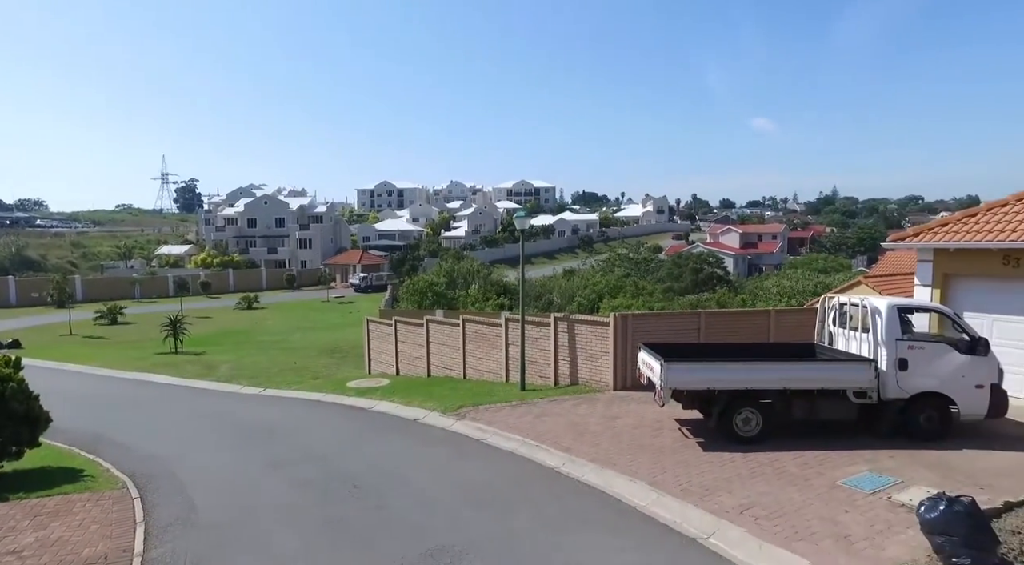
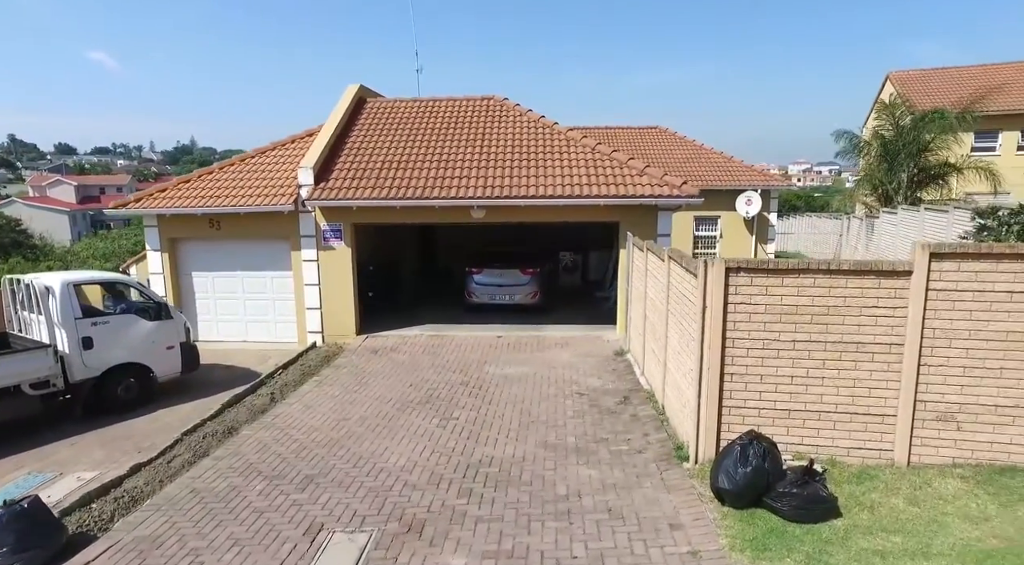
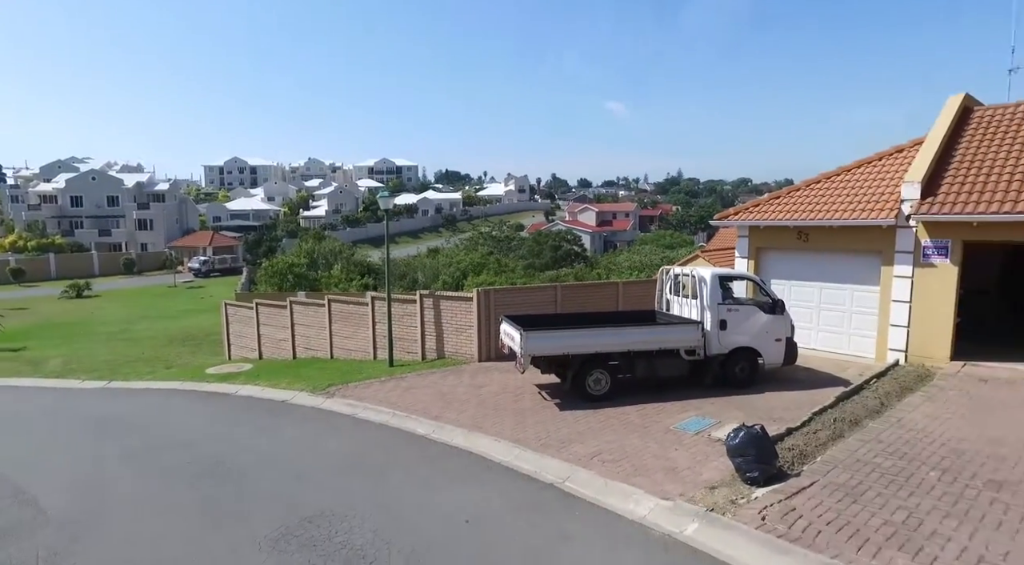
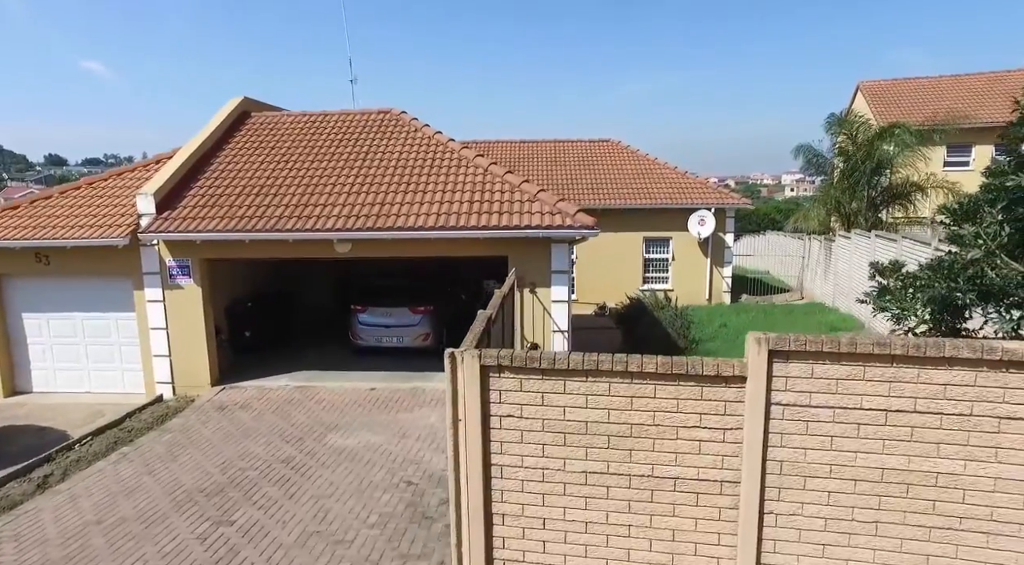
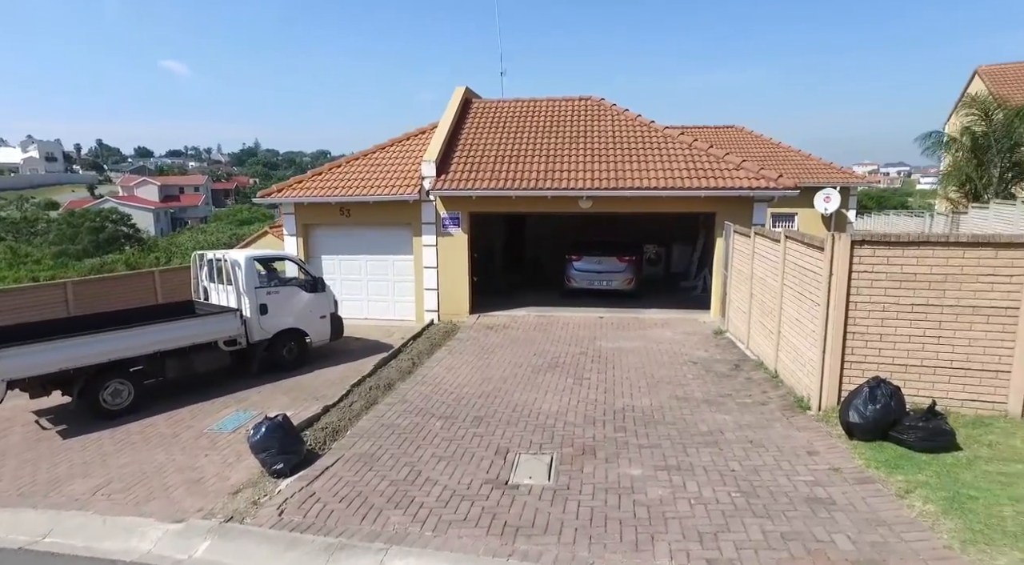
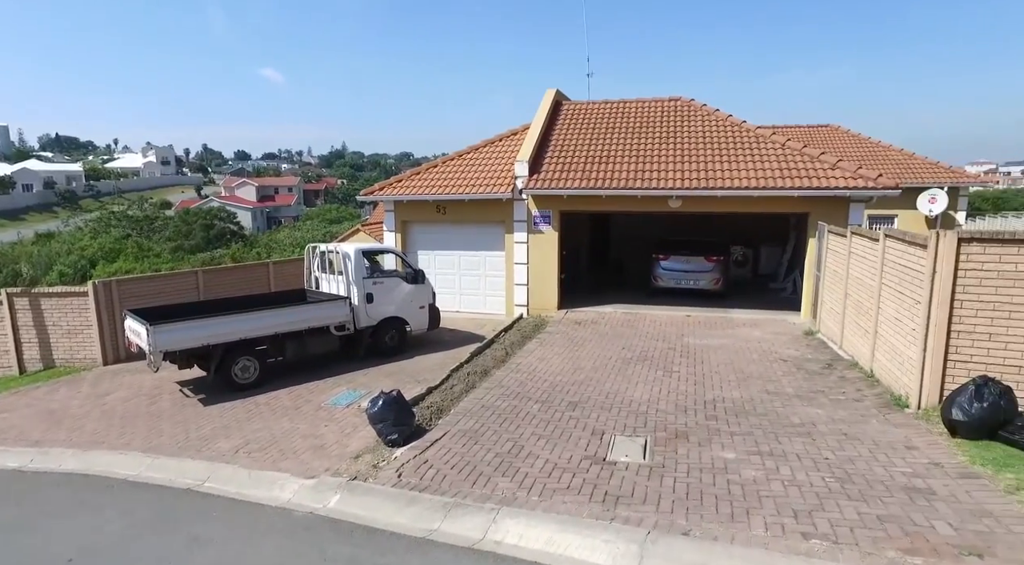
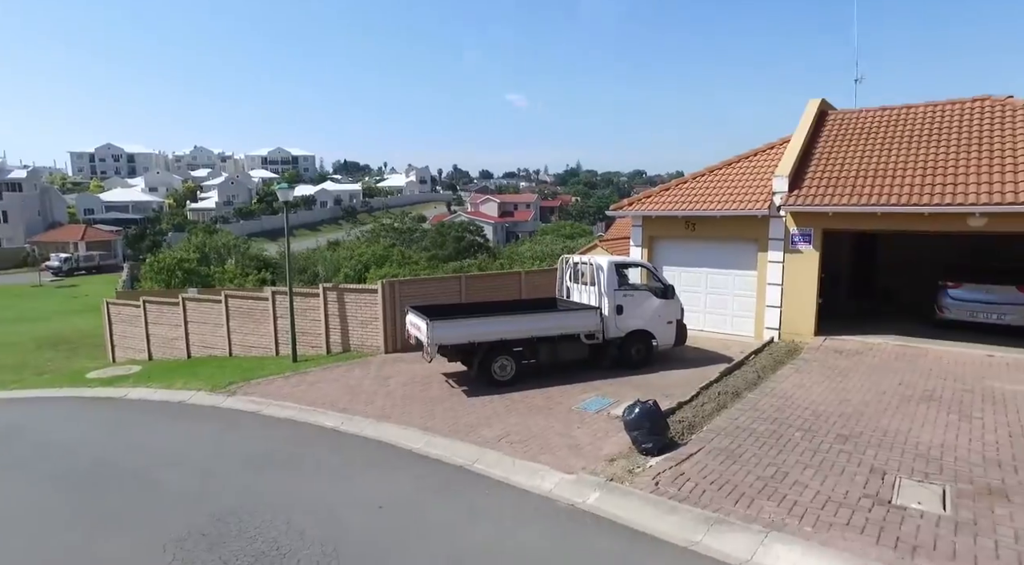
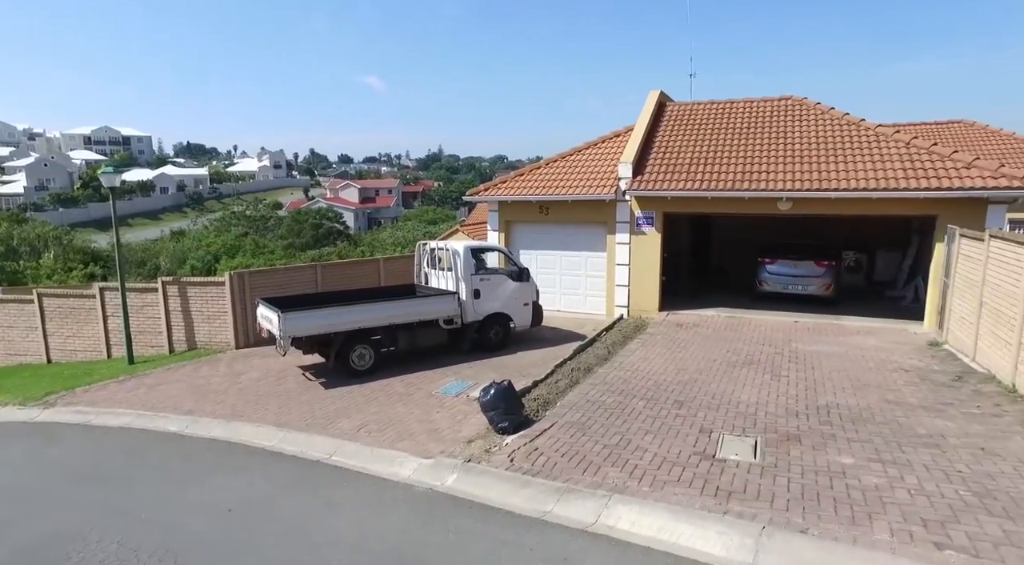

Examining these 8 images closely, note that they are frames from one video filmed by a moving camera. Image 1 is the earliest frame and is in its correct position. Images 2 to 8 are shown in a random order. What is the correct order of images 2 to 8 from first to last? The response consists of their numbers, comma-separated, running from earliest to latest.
3, 7, 8, 6, 5, 2, 4
